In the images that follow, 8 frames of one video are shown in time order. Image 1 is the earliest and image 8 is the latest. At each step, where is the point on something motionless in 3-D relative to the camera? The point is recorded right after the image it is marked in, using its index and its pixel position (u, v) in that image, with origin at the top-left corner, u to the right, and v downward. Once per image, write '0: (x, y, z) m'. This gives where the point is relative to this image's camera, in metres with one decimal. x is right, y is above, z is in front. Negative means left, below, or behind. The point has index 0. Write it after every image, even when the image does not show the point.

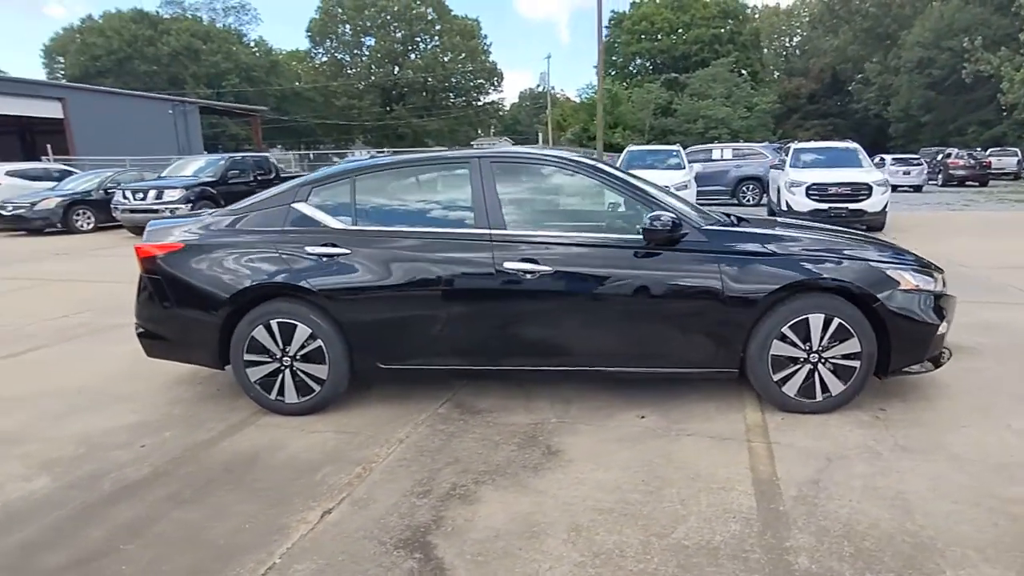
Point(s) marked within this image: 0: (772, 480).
0: (+1.2, -0.9, +3.1) m
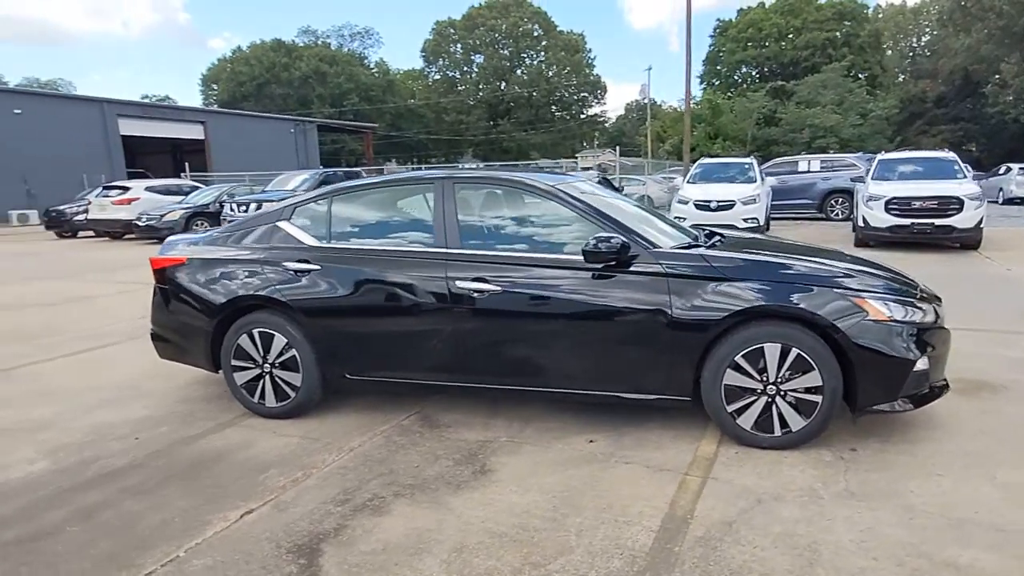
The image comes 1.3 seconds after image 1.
0: (+0.8, -1.1, +2.9) m
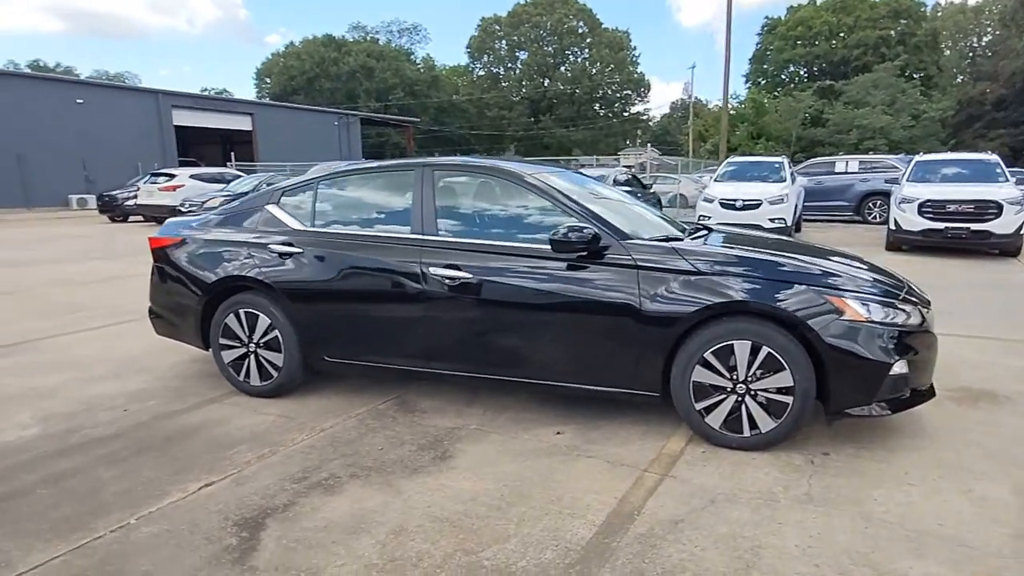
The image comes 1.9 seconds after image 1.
0: (+0.5, -1.0, +2.8) m
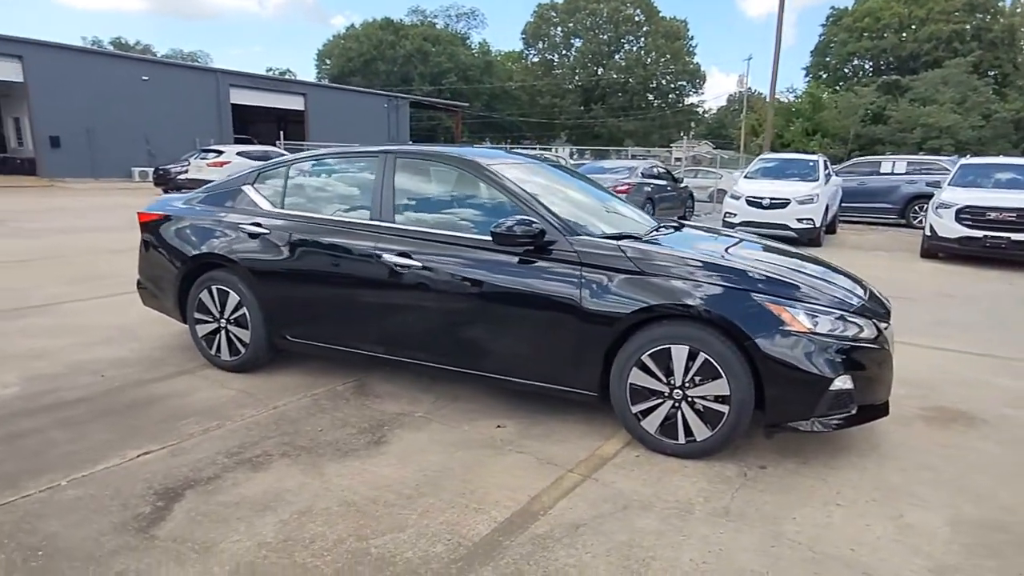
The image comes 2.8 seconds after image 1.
0: (+0.1, -1.0, +2.8) m
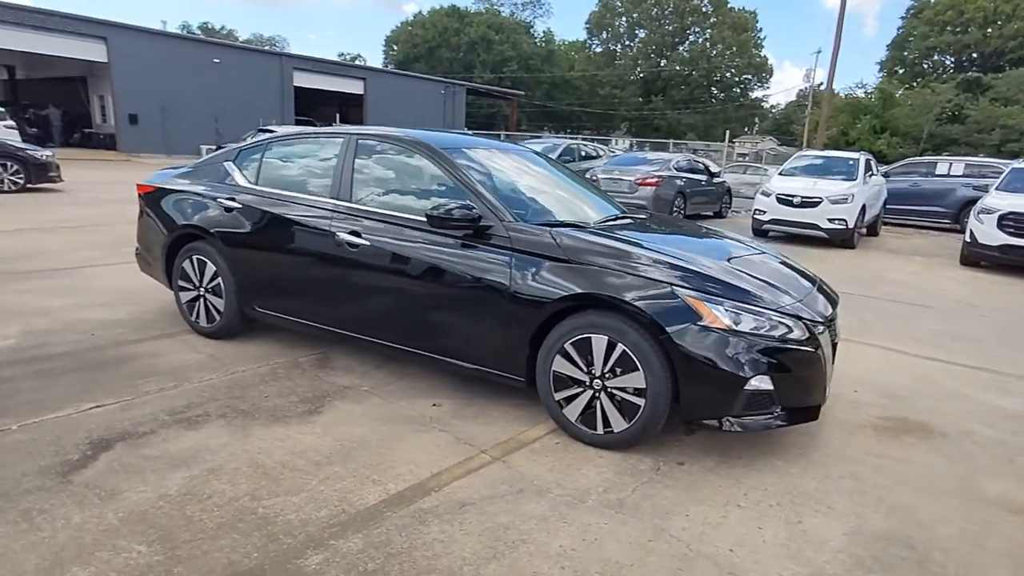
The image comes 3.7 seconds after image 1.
0: (-0.4, -0.9, +2.8) m
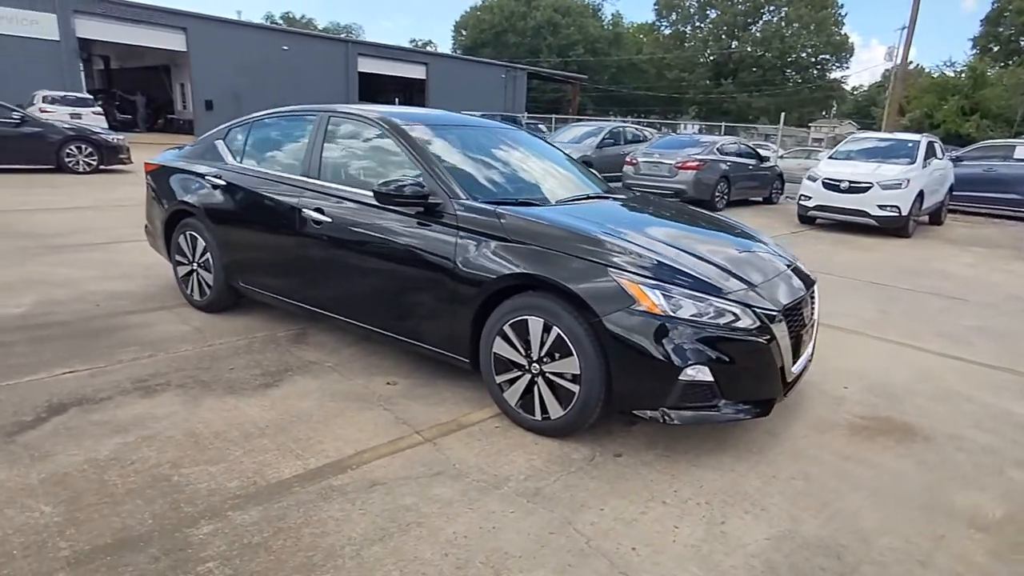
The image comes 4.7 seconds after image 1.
0: (-0.7, -0.8, +2.8) m
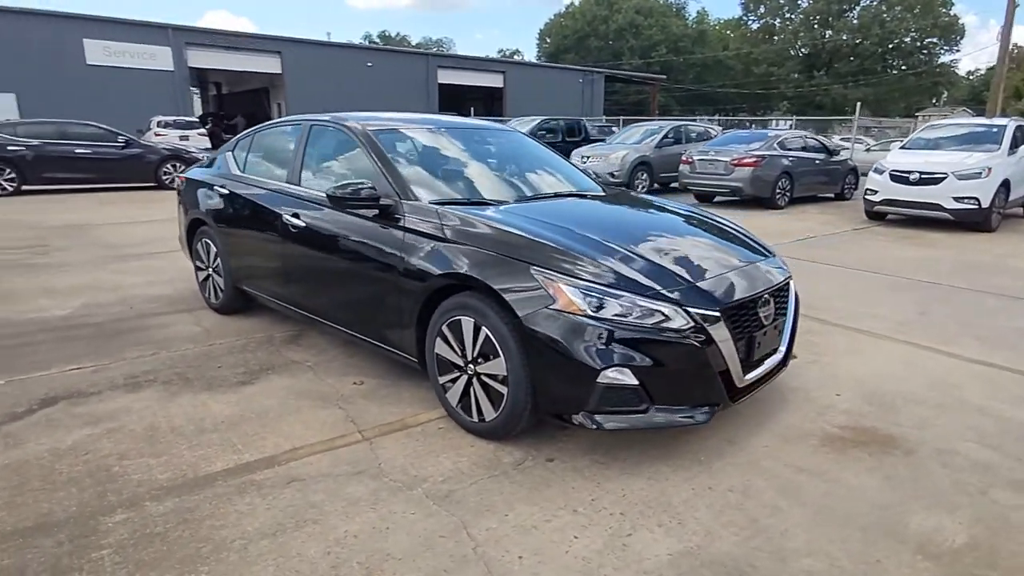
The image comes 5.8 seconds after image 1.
0: (-1.0, -0.8, +2.9) m
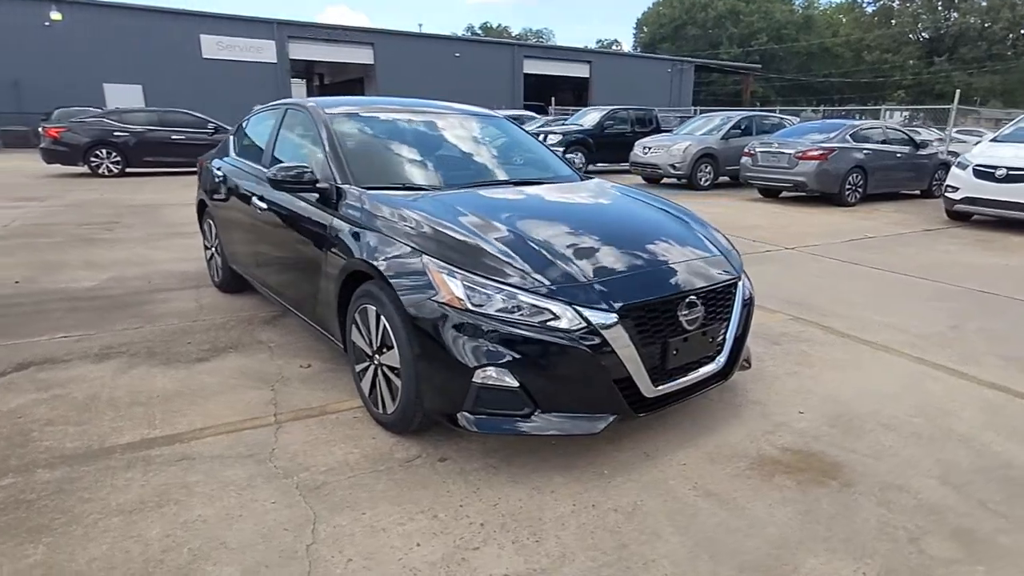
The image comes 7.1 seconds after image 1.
0: (-1.5, -0.7, +2.9) m
